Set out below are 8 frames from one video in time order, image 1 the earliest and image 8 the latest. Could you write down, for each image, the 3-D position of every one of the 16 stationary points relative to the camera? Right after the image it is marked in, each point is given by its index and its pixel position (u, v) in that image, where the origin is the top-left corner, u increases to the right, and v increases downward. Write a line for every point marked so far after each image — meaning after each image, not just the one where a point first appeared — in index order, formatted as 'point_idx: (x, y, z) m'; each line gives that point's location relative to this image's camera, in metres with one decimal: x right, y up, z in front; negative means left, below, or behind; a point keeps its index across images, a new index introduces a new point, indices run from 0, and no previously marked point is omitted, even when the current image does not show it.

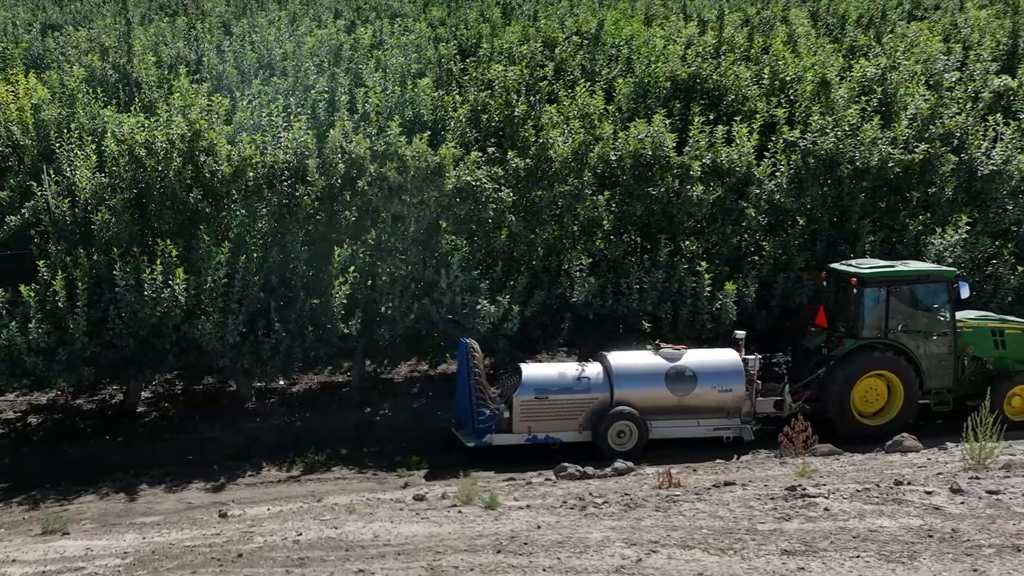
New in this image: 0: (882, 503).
0: (+1.4, -0.8, +5.8) m
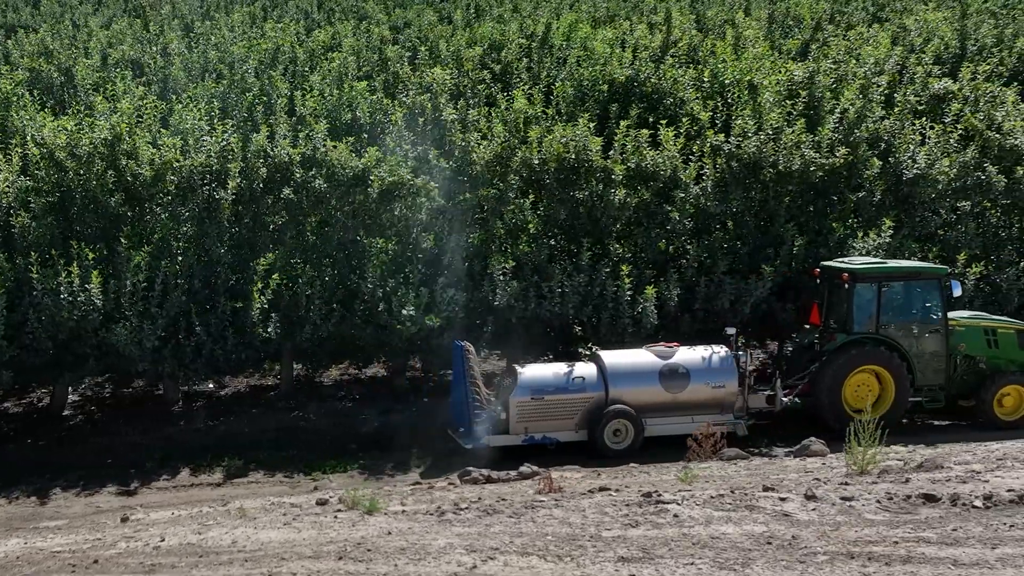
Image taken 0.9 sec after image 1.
0: (+0.8, -0.8, +5.9) m
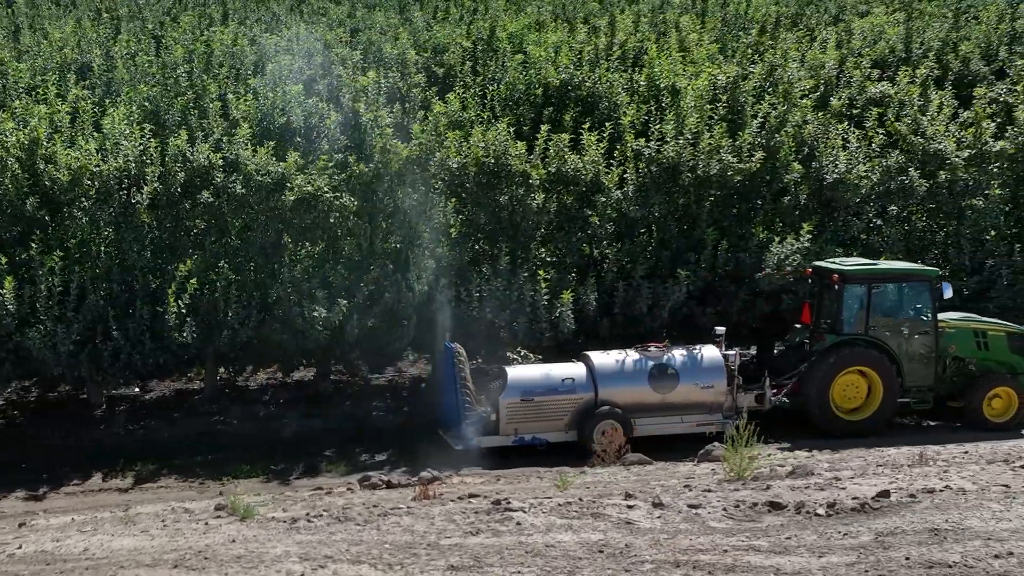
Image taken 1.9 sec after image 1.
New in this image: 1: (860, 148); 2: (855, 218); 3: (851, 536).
0: (+0.3, -0.9, +5.9) m
1: (+2.7, +1.1, +12.1) m
2: (+2.6, +0.5, +11.8) m
3: (+1.2, -0.9, +5.4) m
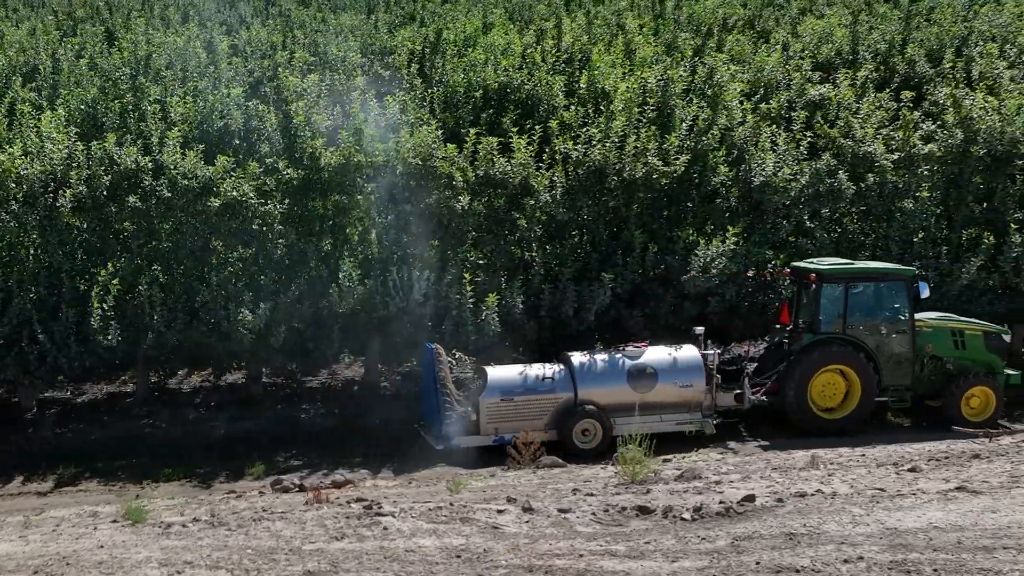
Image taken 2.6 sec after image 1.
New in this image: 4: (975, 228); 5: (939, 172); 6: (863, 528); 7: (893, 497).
0: (-0.3, -0.9, +5.9) m
1: (+2.2, +1.1, +12.1) m
2: (+2.1, +0.5, +11.9) m
3: (+0.7, -0.9, +5.5) m
4: (+3.6, +0.5, +12.0) m
5: (+3.4, +0.9, +12.1) m
6: (+1.3, -0.9, +5.5) m
7: (+1.5, -0.8, +6.0) m
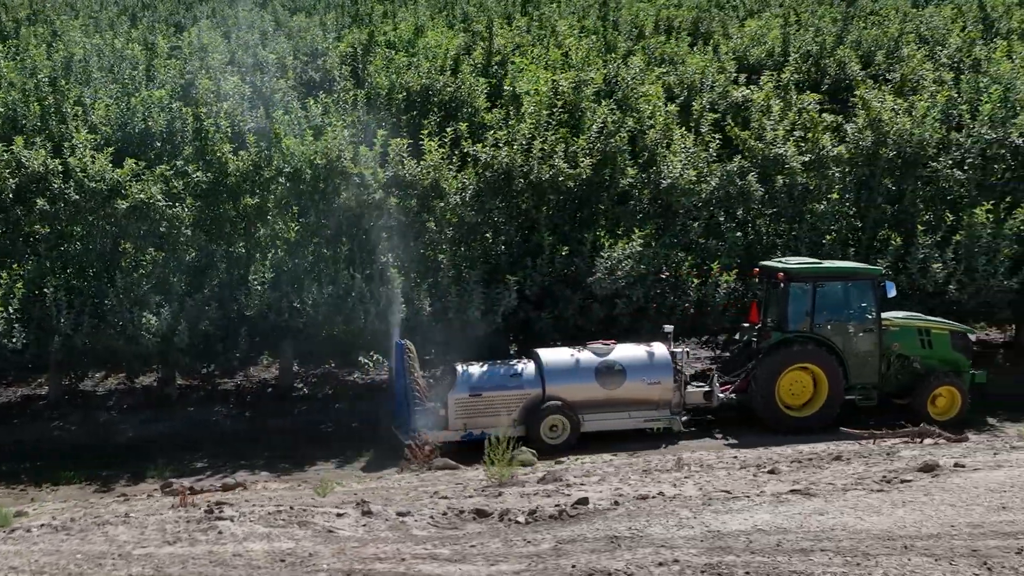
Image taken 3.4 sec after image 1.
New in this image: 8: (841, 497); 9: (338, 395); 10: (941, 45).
0: (-0.9, -0.9, +5.9) m
1: (+1.5, +1.1, +12.2) m
2: (+1.4, +0.5, +11.9) m
3: (+0.1, -0.9, +5.5) m
4: (+2.9, +0.5, +12.1) m
5: (+2.7, +0.9, +12.2) m
6: (+0.6, -0.9, +5.5) m
7: (+0.8, -0.8, +6.1) m
8: (+1.3, -0.8, +6.0) m
9: (-1.4, -0.9, +12.4) m
10: (+4.7, +2.7, +16.8) m
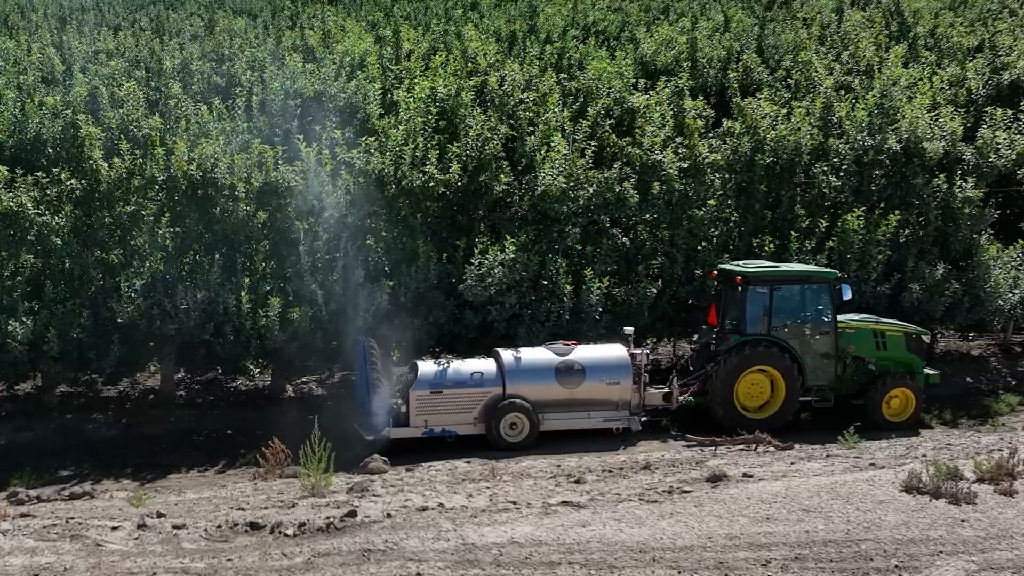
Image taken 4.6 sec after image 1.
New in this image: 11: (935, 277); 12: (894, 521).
0: (-1.8, -1.0, +5.9) m
1: (+0.5, +1.0, +12.2) m
2: (+0.4, +0.4, +12.0) m
3: (-0.8, -1.0, +5.5) m
4: (+2.0, +0.4, +12.1) m
5: (+1.7, +0.9, +12.3) m
6: (-0.3, -0.9, +5.6) m
7: (-0.1, -0.9, +6.1) m
8: (+0.4, -0.9, +6.0) m
9: (-2.4, -0.9, +12.4) m
10: (+3.7, +2.6, +16.9) m
11: (+3.2, +0.1, +11.7) m
12: (+1.4, -0.9, +5.8) m
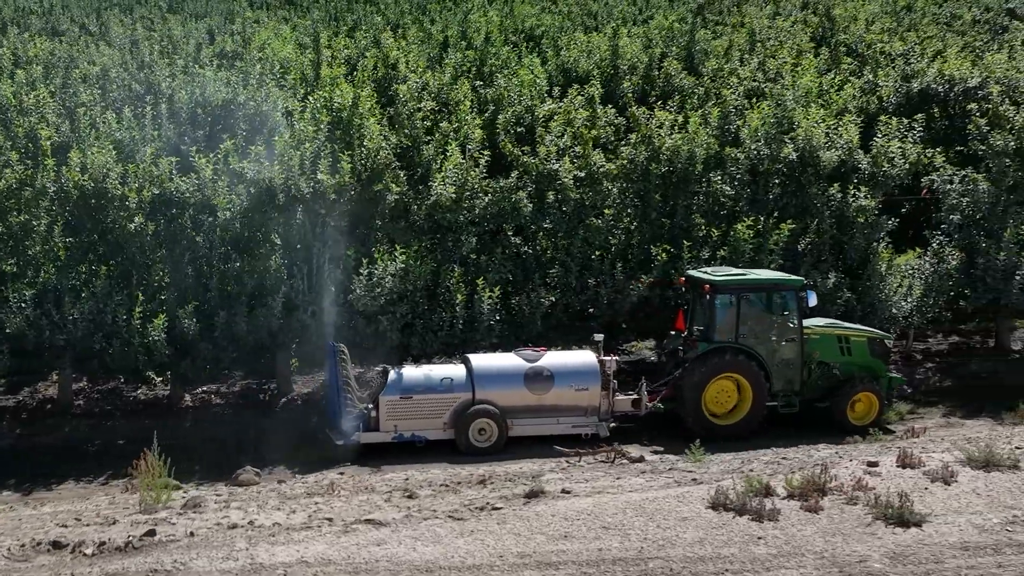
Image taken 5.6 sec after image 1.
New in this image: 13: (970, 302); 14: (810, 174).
0: (-2.6, -1.0, +5.9) m
1: (-0.3, +1.0, +12.2) m
2: (-0.4, +0.4, +12.0) m
3: (-1.6, -1.0, +5.5) m
4: (+1.2, +0.3, +12.1) m
5: (+0.9, +0.8, +12.3) m
6: (-1.0, -1.0, +5.6) m
7: (-0.8, -1.0, +6.1) m
8: (-0.4, -0.9, +6.0) m
9: (-3.2, -1.0, +12.4) m
10: (+2.9, +2.6, +16.9) m
11: (+2.4, 0.0, +11.7) m
12: (+0.7, -1.0, +5.8) m
13: (+3.7, -0.1, +12.2) m
14: (+2.4, +0.9, +12.2) m
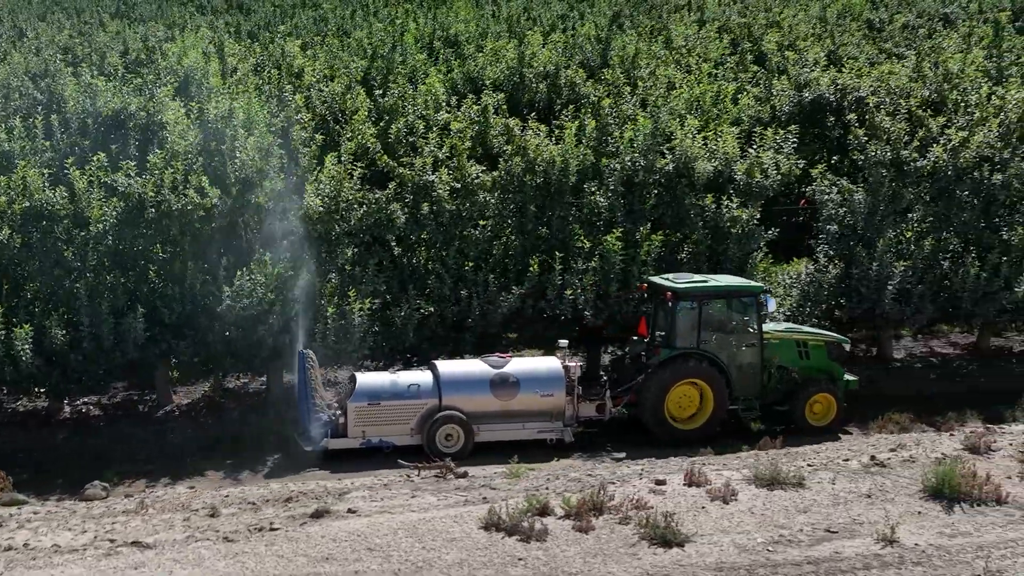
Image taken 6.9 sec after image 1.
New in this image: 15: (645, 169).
0: (-3.5, -1.1, +5.9) m
1: (-1.3, +0.9, +12.2) m
2: (-1.4, +0.3, +12.0) m
3: (-2.5, -1.1, +5.5) m
4: (+0.2, +0.3, +12.1) m
5: (-0.1, +0.7, +12.3) m
6: (-1.9, -1.1, +5.5) m
7: (-1.7, -1.0, +6.1) m
8: (-1.3, -1.0, +6.0) m
9: (-4.2, -1.1, +12.3) m
10: (+1.8, +2.5, +17.0) m
11: (+1.5, -0.1, +11.7) m
12: (-0.2, -1.0, +5.8) m
13: (+2.7, -0.2, +12.3) m
14: (+1.4, +0.8, +12.2) m
15: (+1.1, +1.0, +12.2) m
